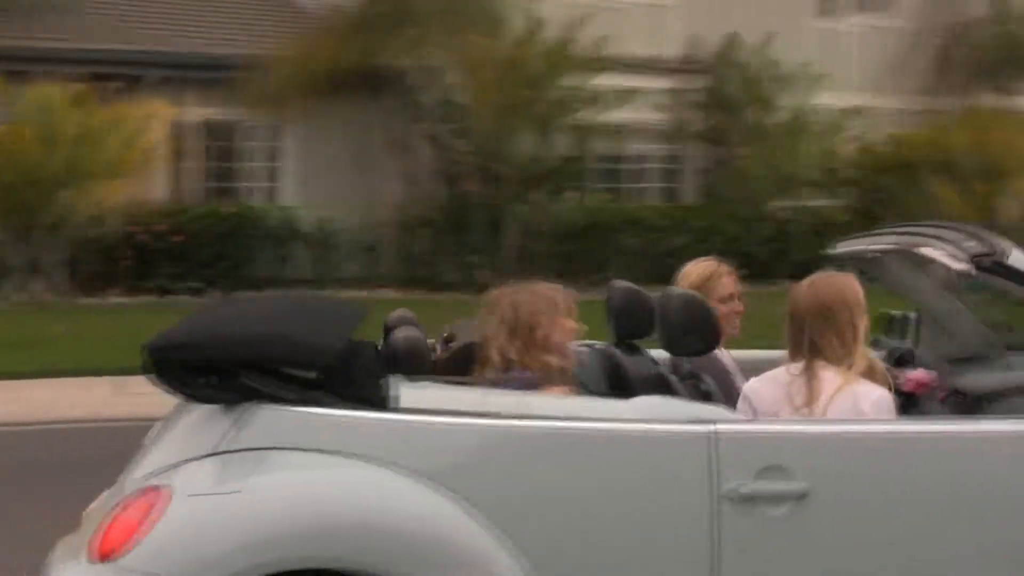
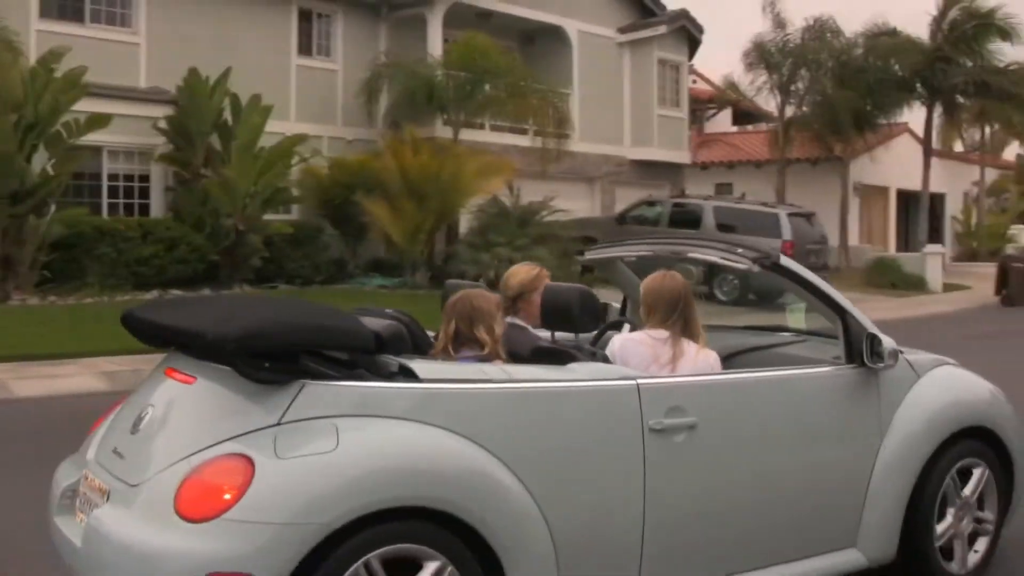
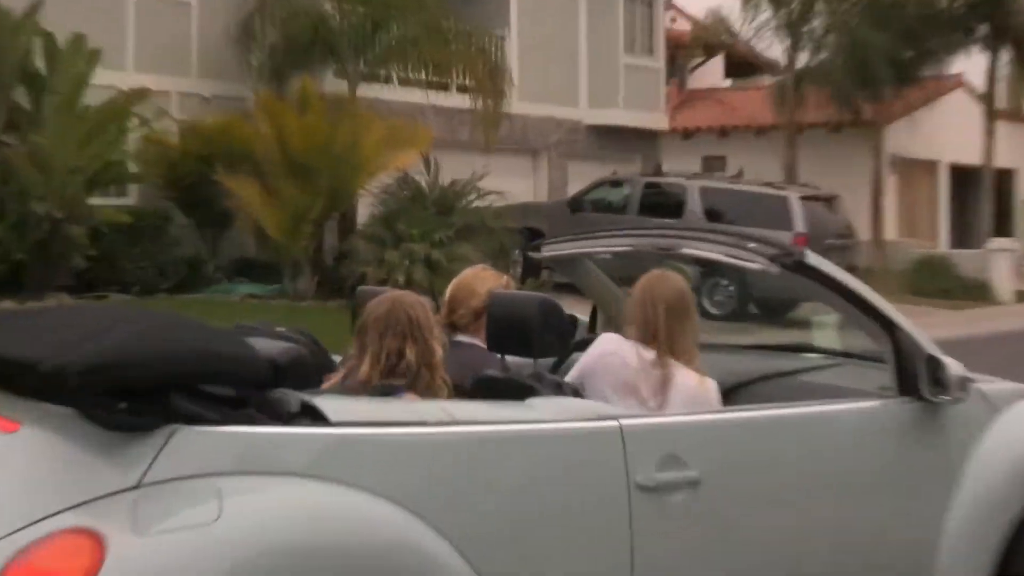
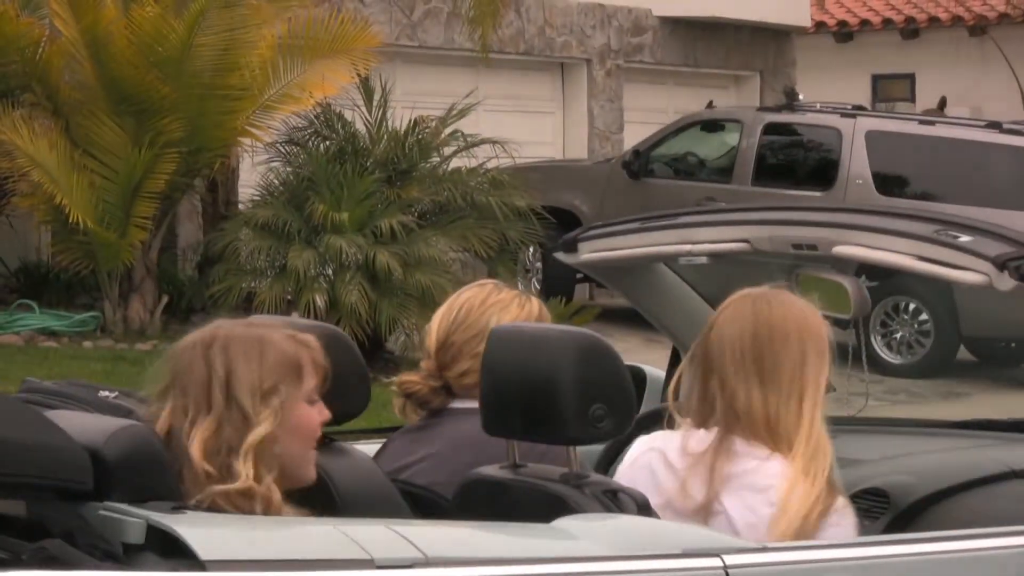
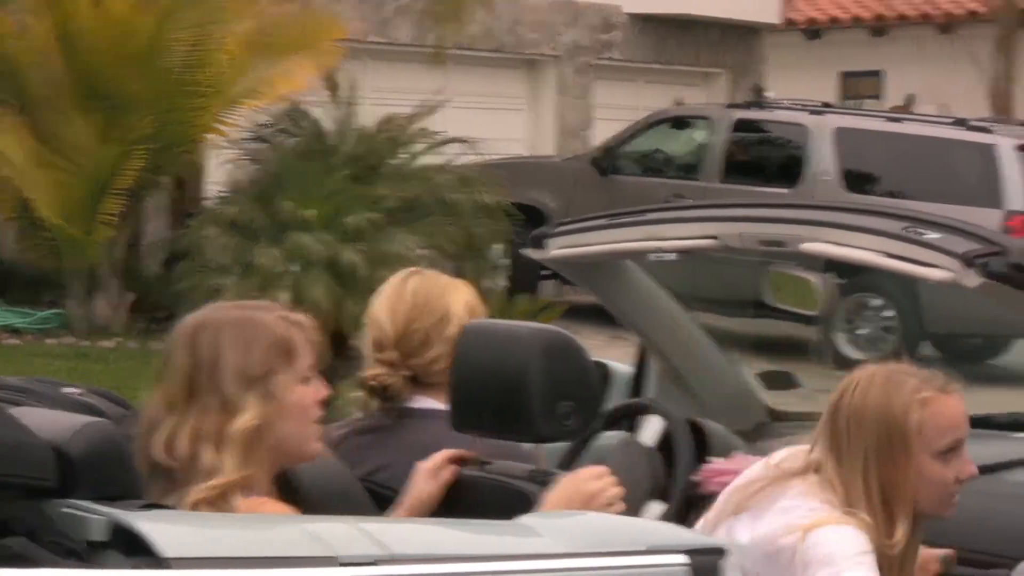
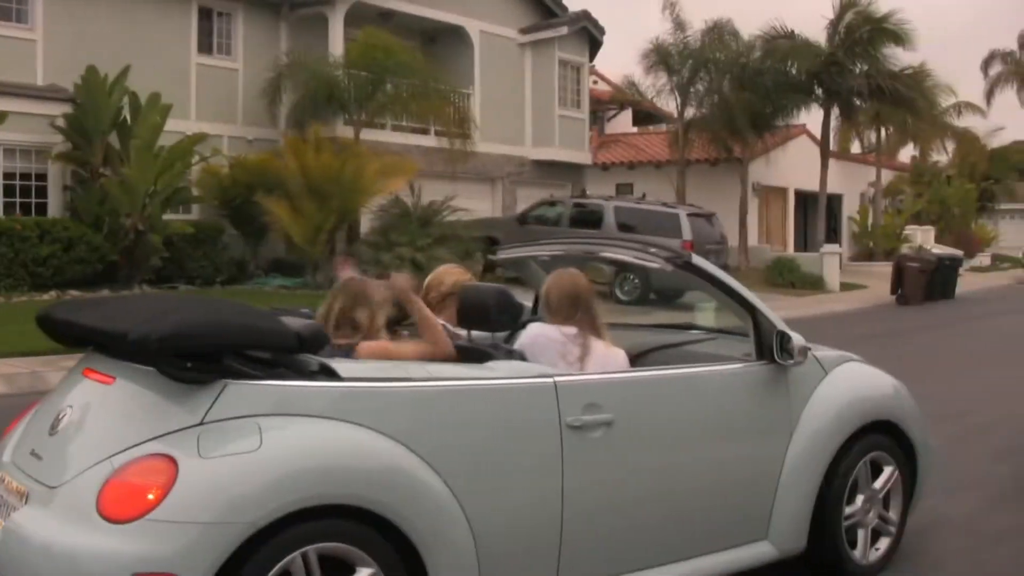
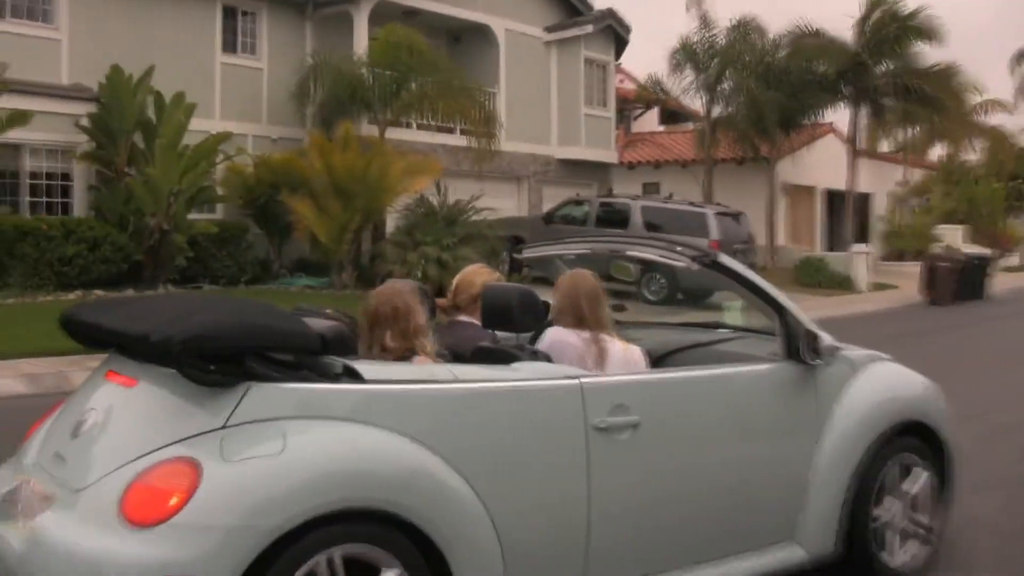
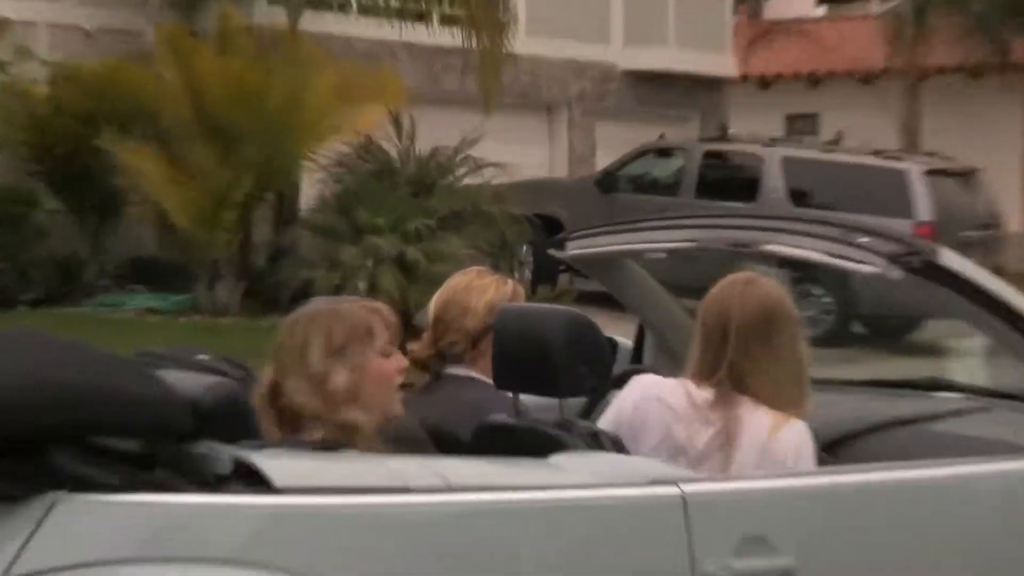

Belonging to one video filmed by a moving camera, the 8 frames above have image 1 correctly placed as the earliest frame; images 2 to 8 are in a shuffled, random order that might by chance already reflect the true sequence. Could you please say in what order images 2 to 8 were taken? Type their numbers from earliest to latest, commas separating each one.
2, 6, 7, 3, 8, 4, 5
